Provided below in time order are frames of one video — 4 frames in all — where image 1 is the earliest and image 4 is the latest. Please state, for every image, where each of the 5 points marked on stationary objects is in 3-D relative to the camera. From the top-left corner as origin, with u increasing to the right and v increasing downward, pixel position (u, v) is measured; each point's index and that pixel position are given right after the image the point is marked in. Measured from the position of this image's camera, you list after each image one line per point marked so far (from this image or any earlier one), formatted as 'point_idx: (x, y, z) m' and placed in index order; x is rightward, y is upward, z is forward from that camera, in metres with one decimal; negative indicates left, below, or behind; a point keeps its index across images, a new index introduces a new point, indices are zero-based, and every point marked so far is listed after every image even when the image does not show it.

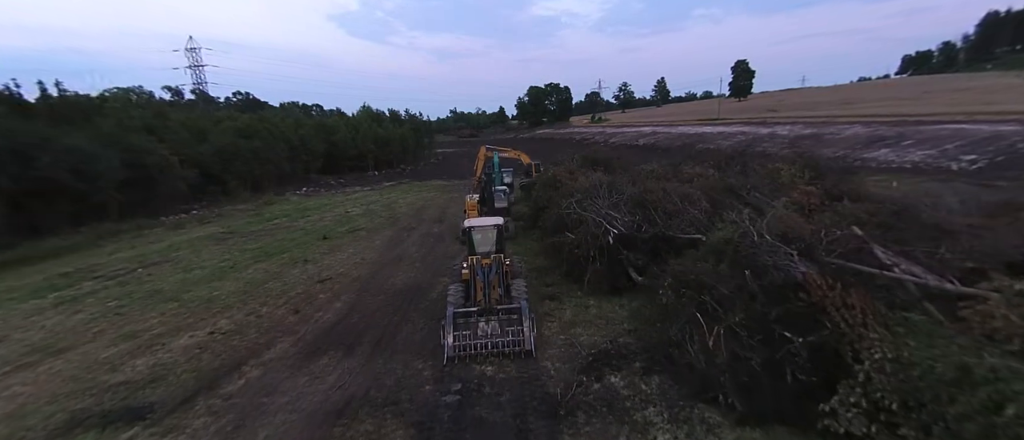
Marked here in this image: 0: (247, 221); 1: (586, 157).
0: (-11.3, 0.0, +18.7) m
1: (+3.0, +2.5, +17.2) m
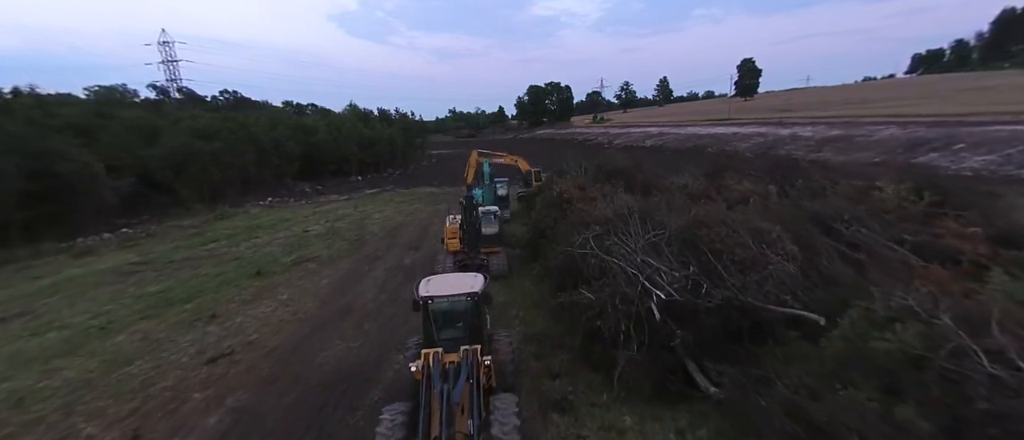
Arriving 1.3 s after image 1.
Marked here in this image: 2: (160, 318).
0: (-11.5, -0.8, +15.1) m
1: (+2.8, +1.7, +13.6) m
2: (-7.2, -1.9, +9.0) m
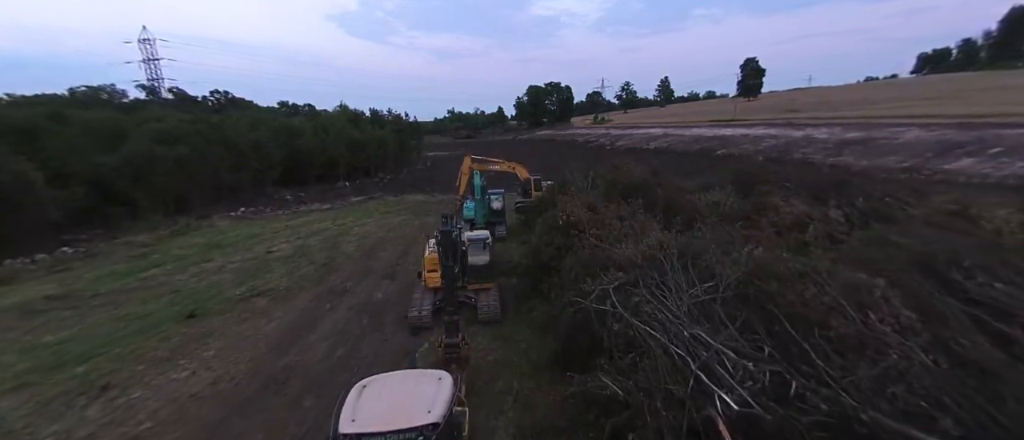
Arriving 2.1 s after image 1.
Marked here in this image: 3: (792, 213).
0: (-11.6, -1.4, +12.9) m
1: (+2.7, +1.1, +11.4) m
2: (-7.3, -2.5, +6.8) m
3: (+5.7, +0.3, +9.1) m
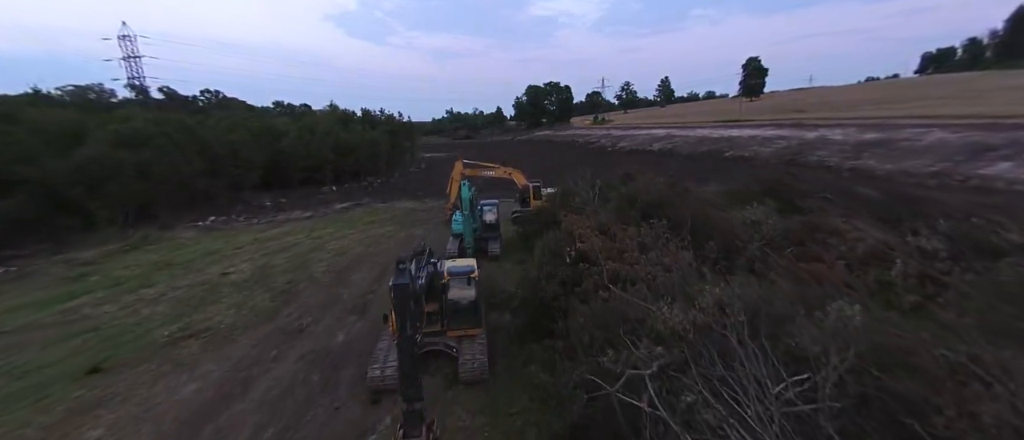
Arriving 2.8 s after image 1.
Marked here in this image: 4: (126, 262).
0: (-11.8, -1.9, +10.9) m
1: (+2.5, +0.6, +9.4) m
2: (-7.4, -3.0, +4.8) m
3: (+5.6, -0.2, +7.1) m
4: (-12.1, -1.3, +13.8) m
